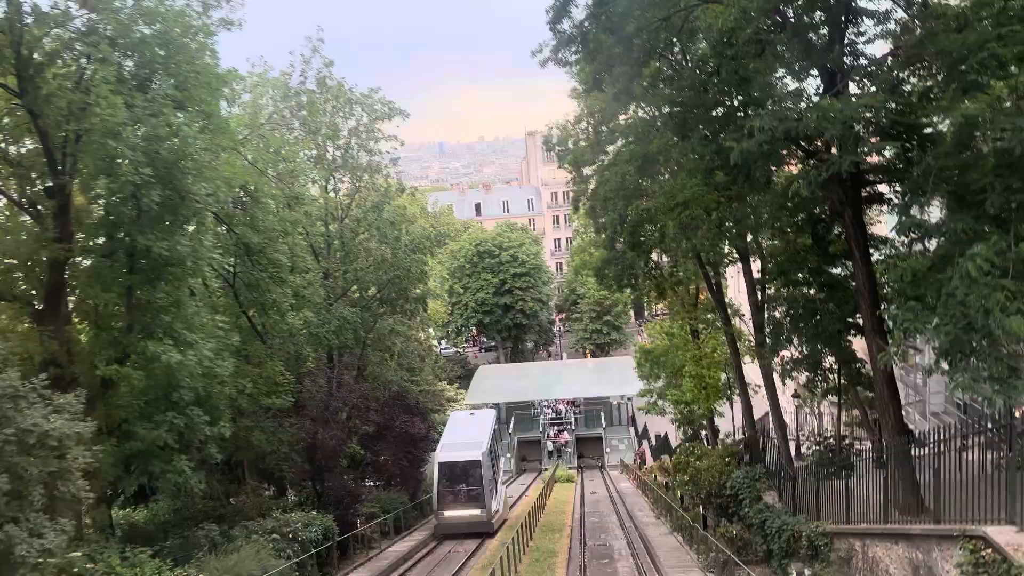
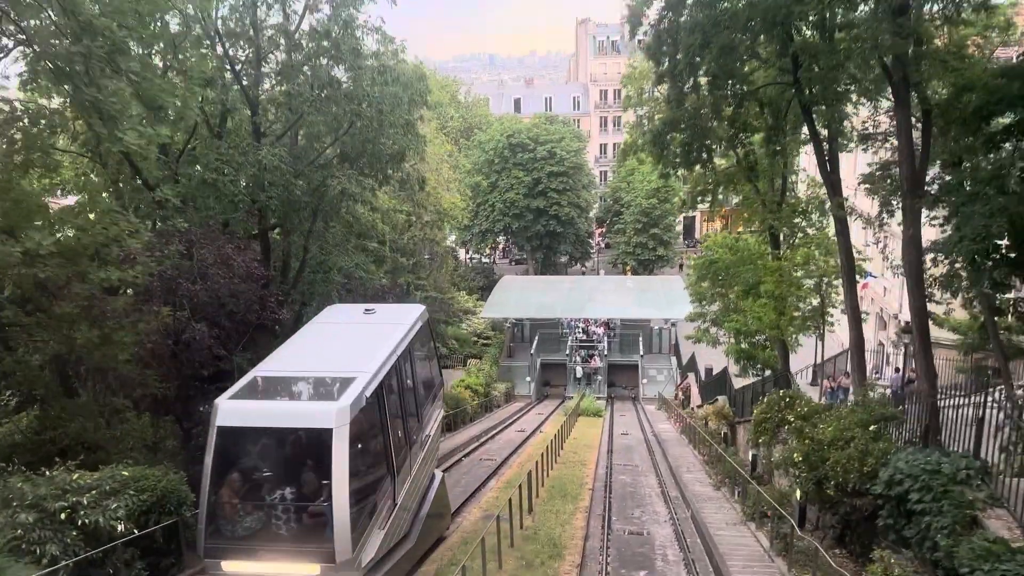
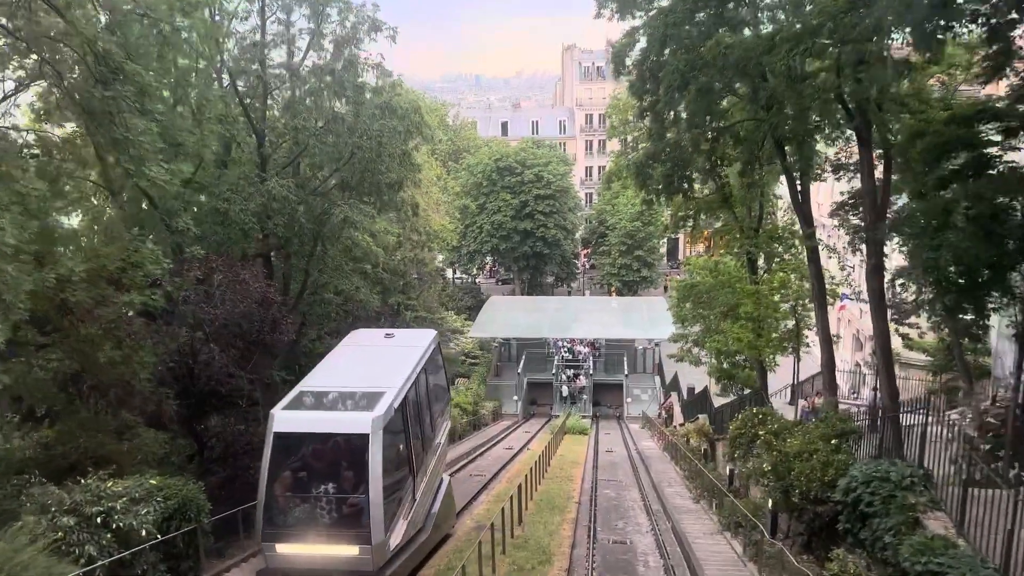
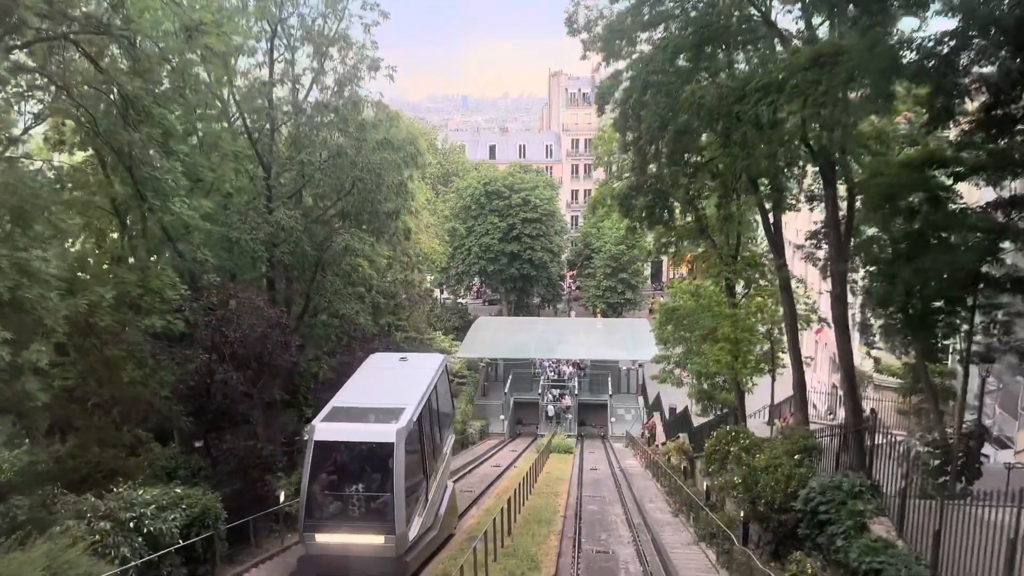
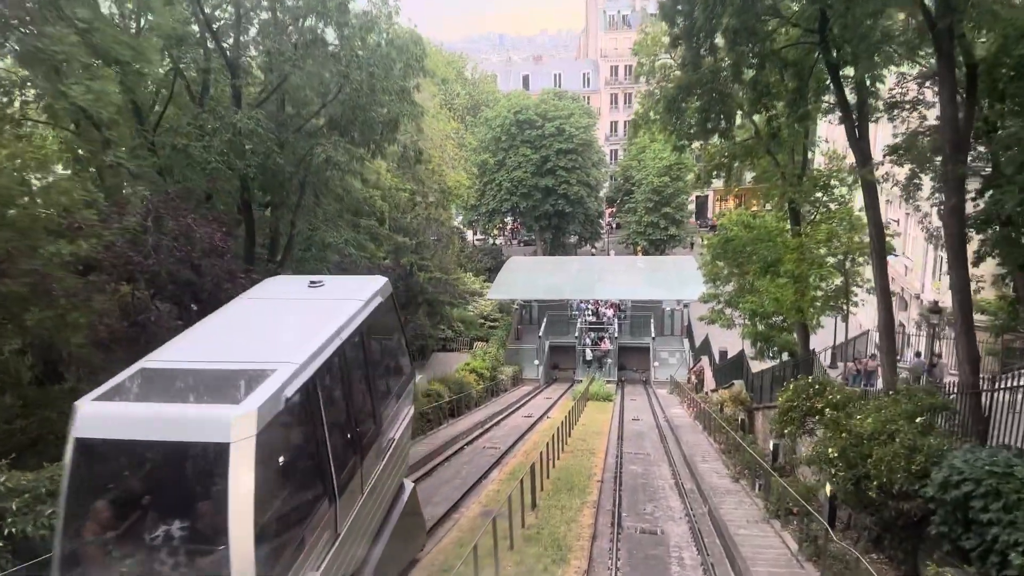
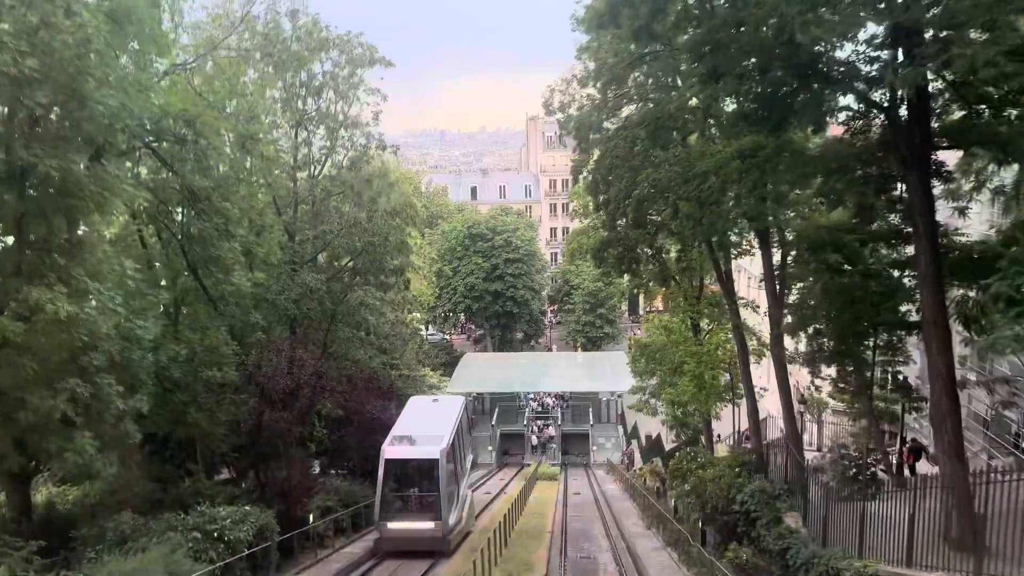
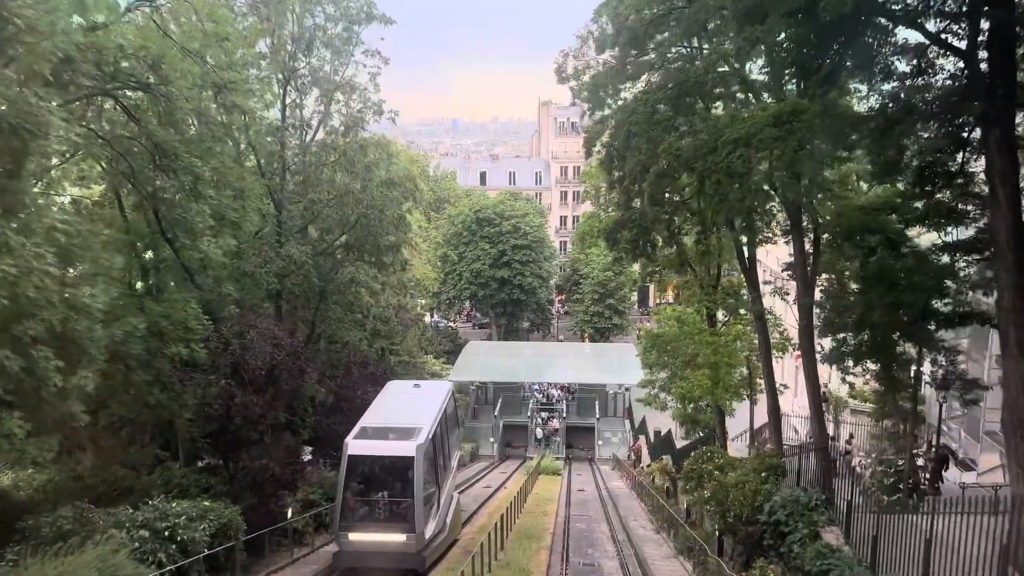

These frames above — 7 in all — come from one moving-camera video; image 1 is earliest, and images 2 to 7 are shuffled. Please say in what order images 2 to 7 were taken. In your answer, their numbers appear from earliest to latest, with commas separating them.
6, 7, 4, 3, 2, 5
